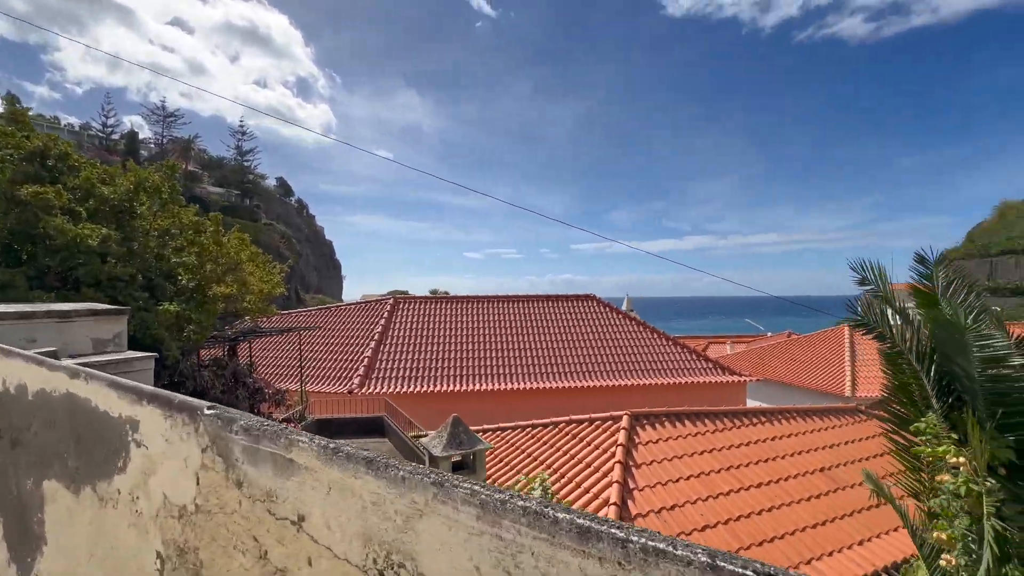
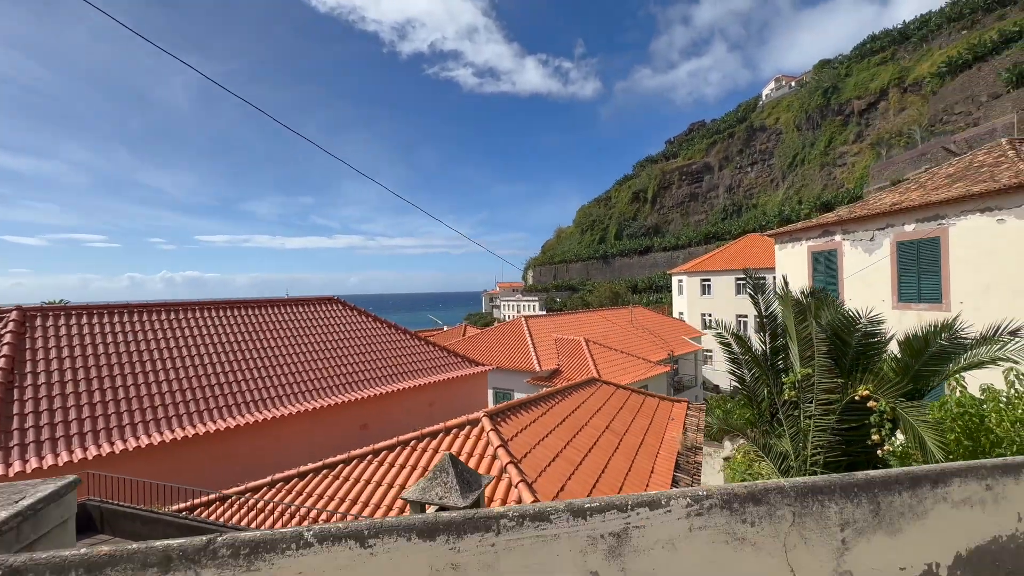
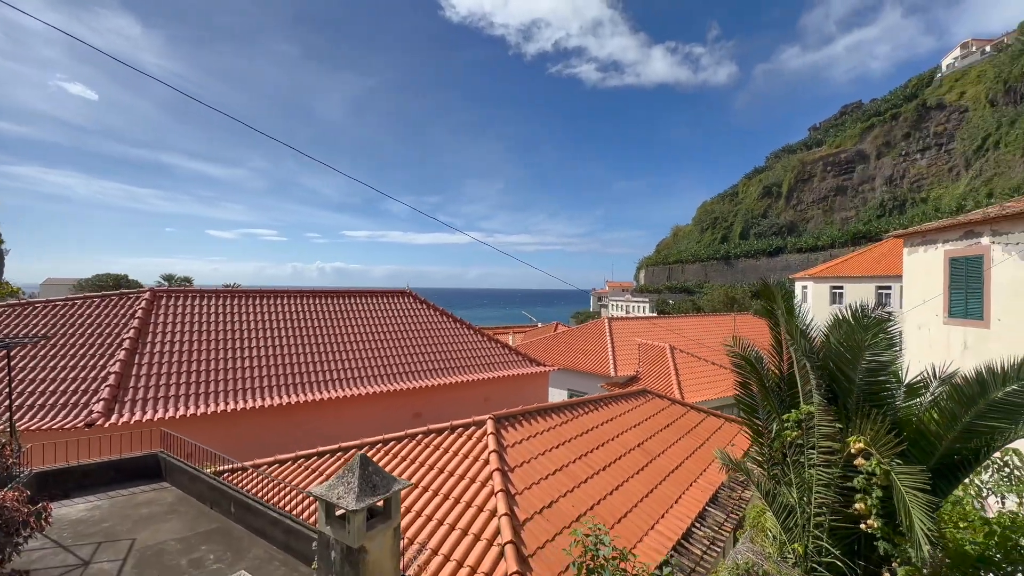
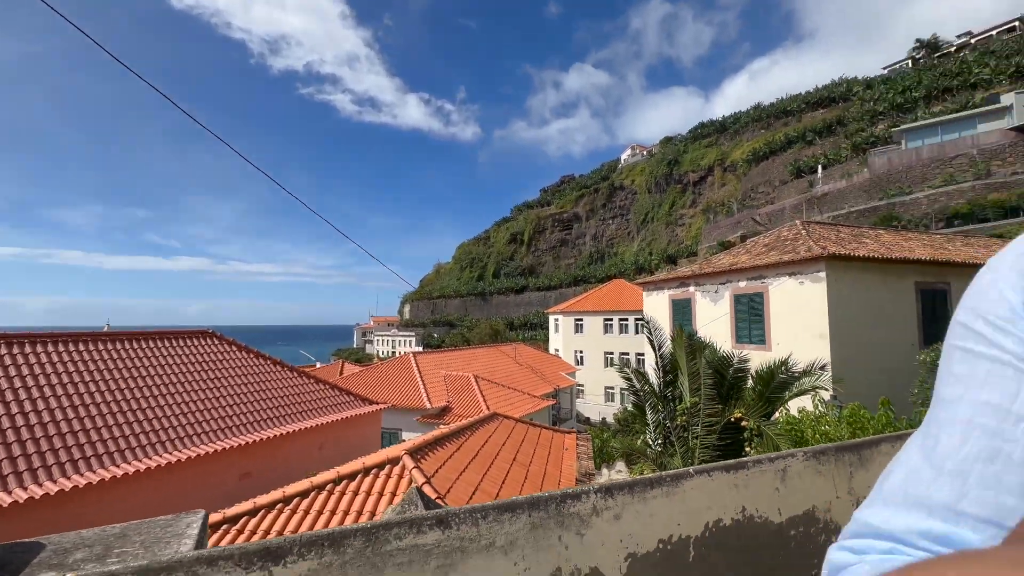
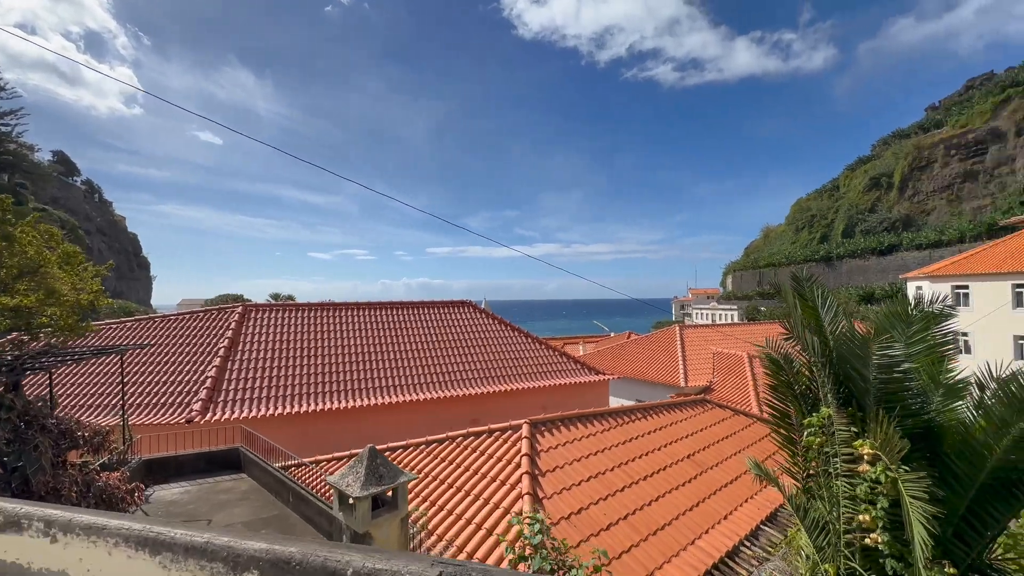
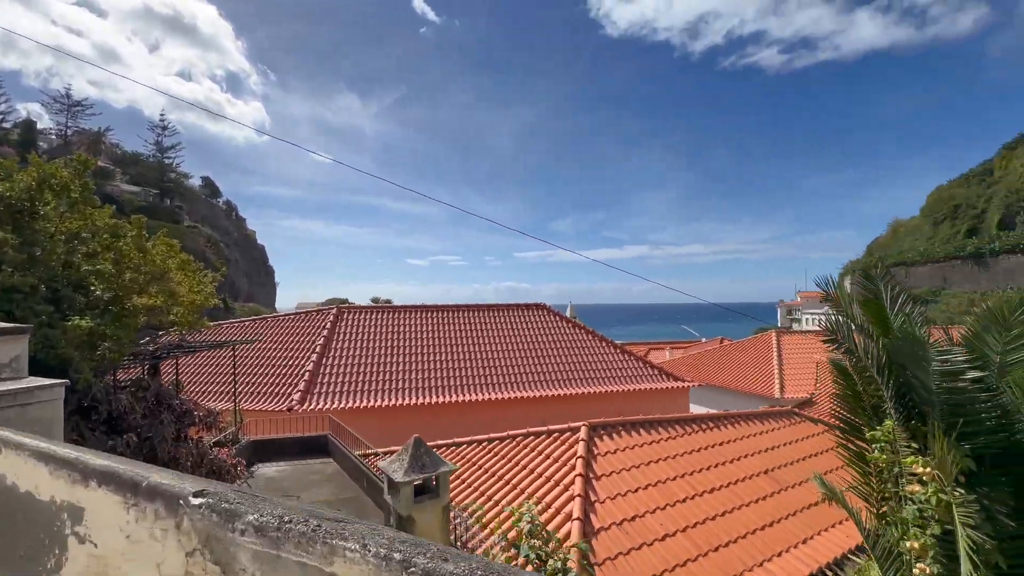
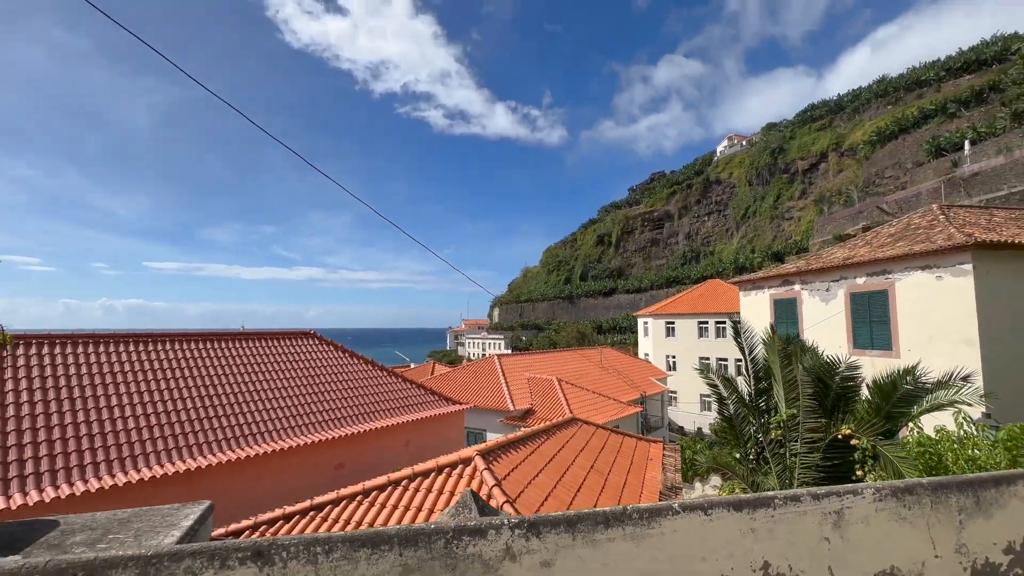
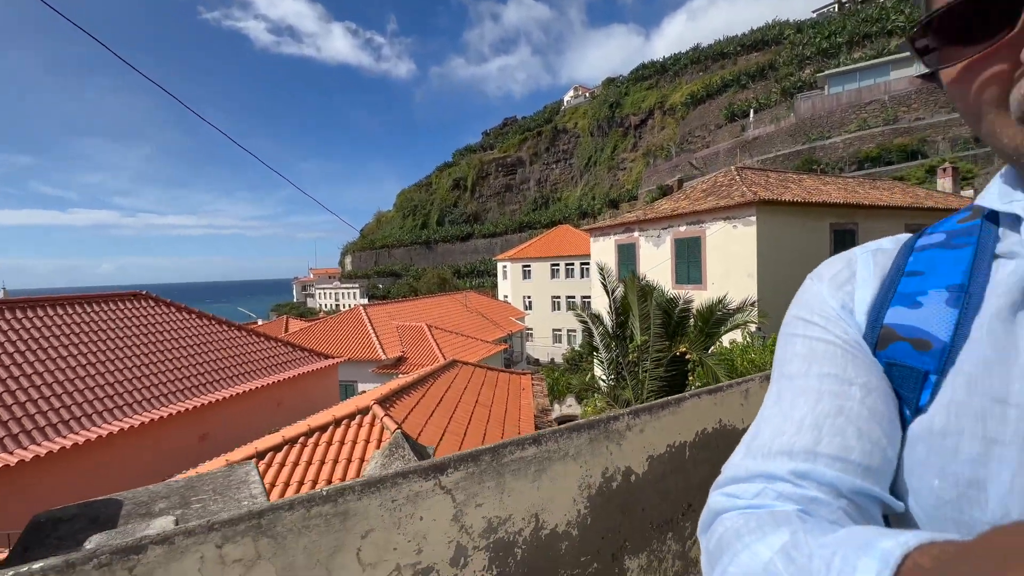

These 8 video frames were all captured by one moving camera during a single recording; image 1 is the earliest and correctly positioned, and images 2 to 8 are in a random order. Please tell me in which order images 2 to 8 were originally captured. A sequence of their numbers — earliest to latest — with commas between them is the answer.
6, 5, 3, 2, 7, 4, 8
